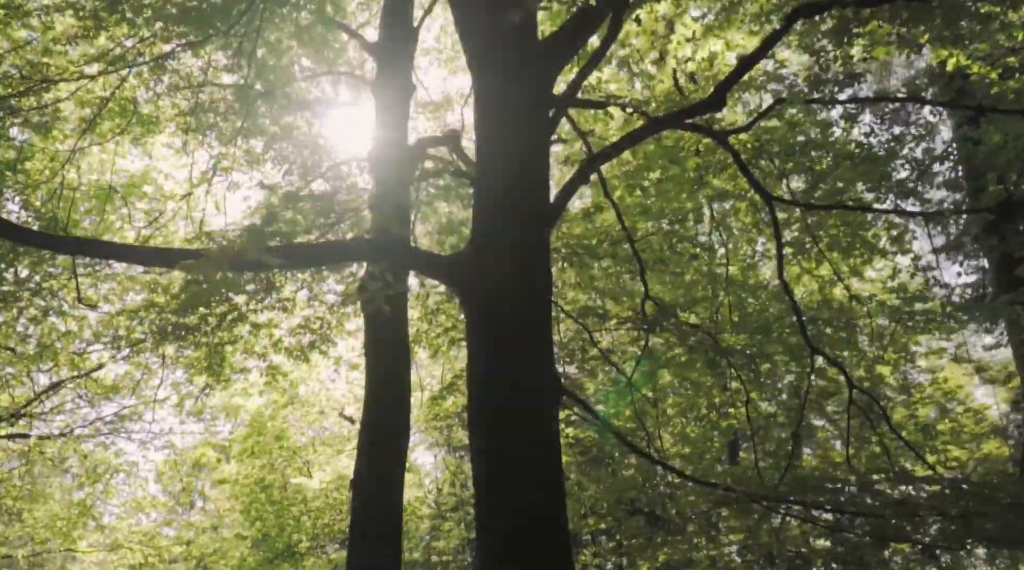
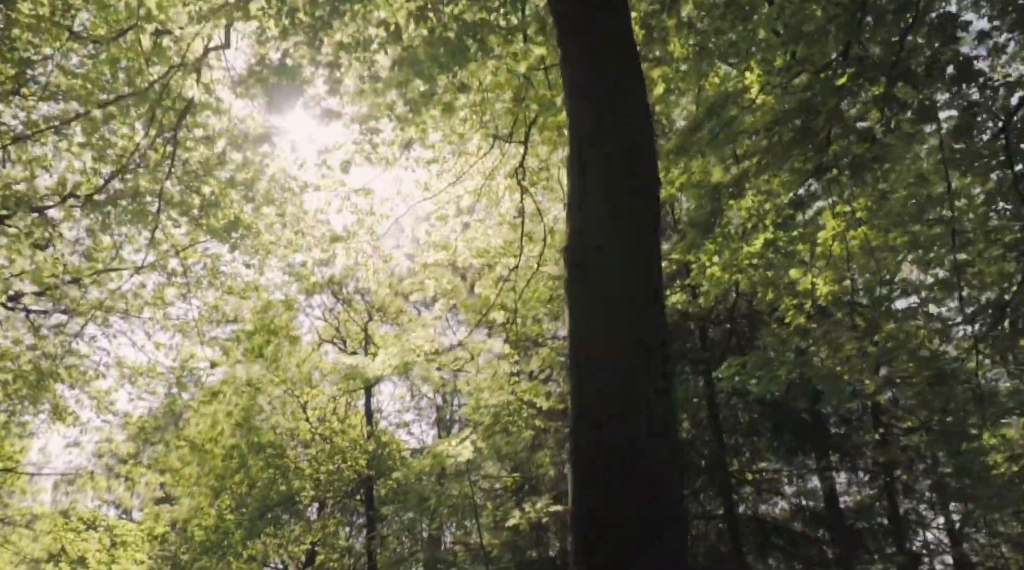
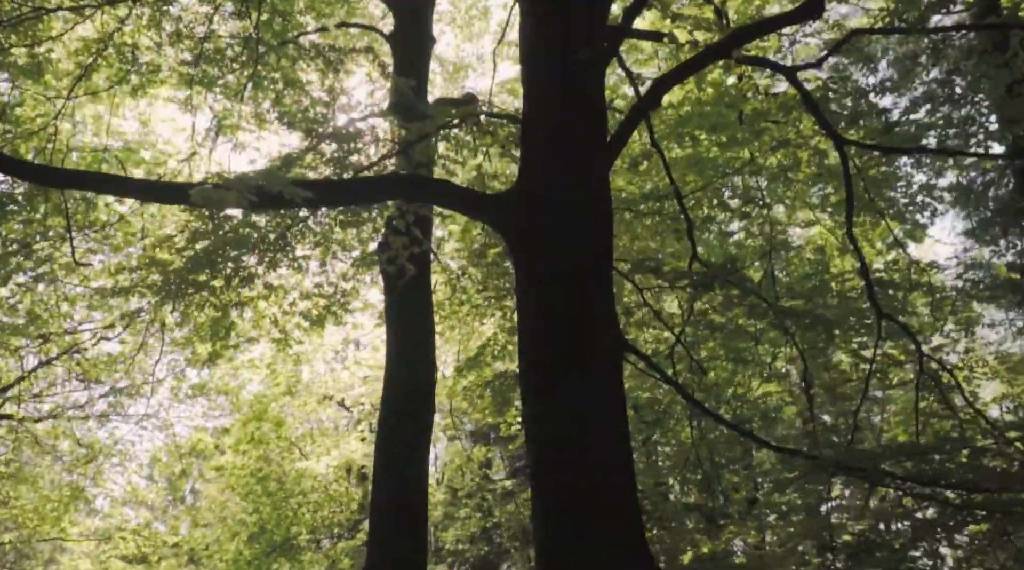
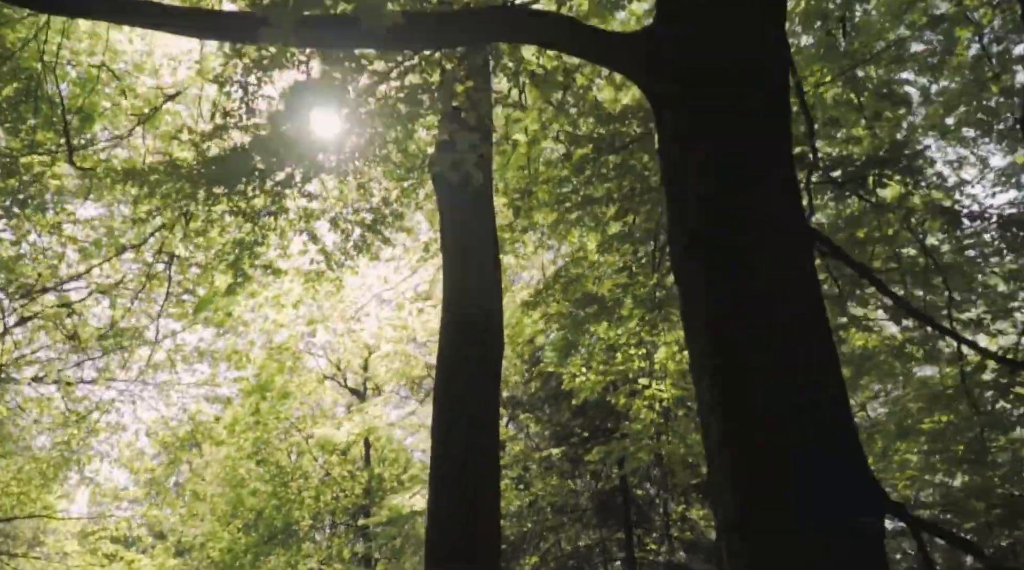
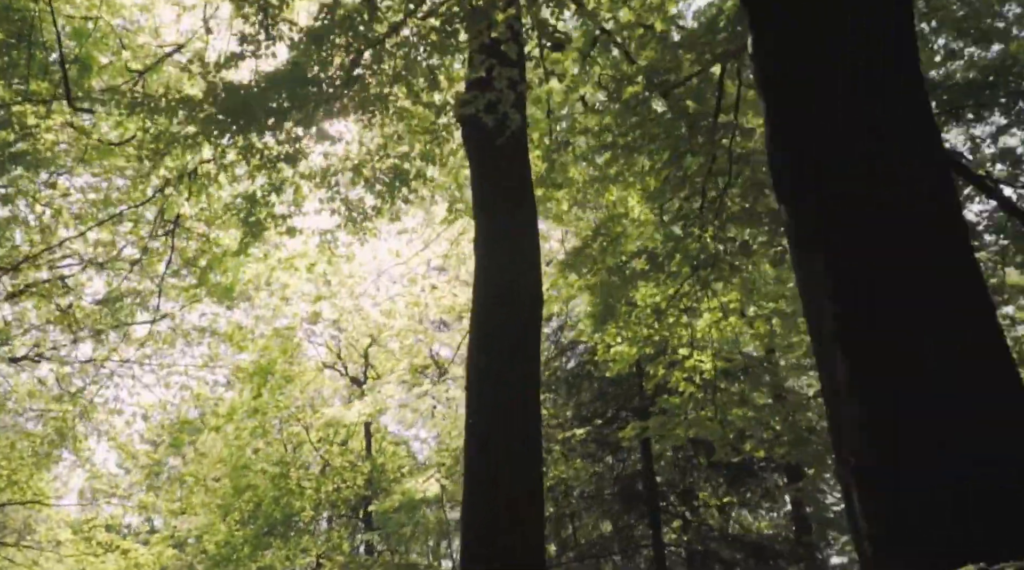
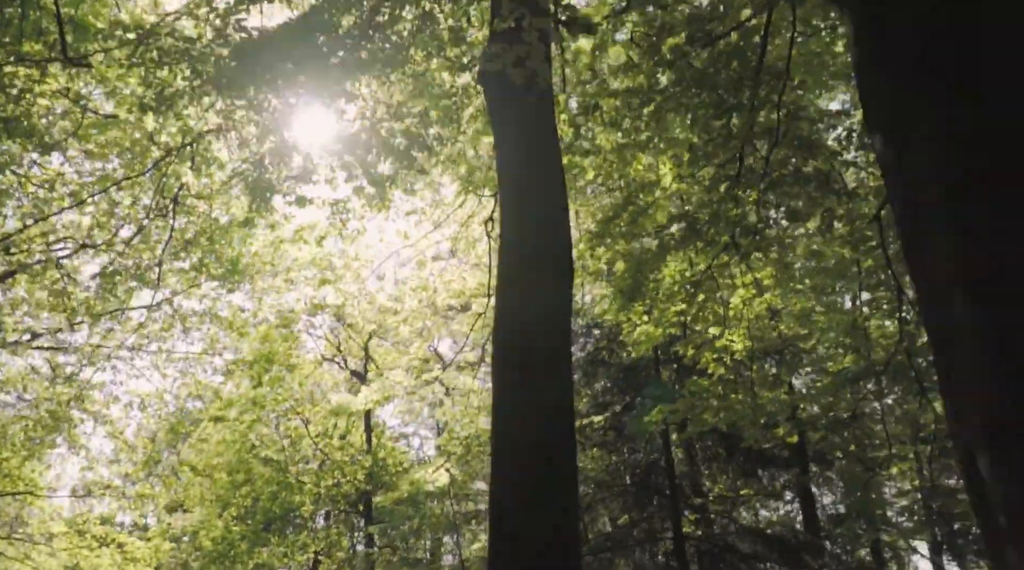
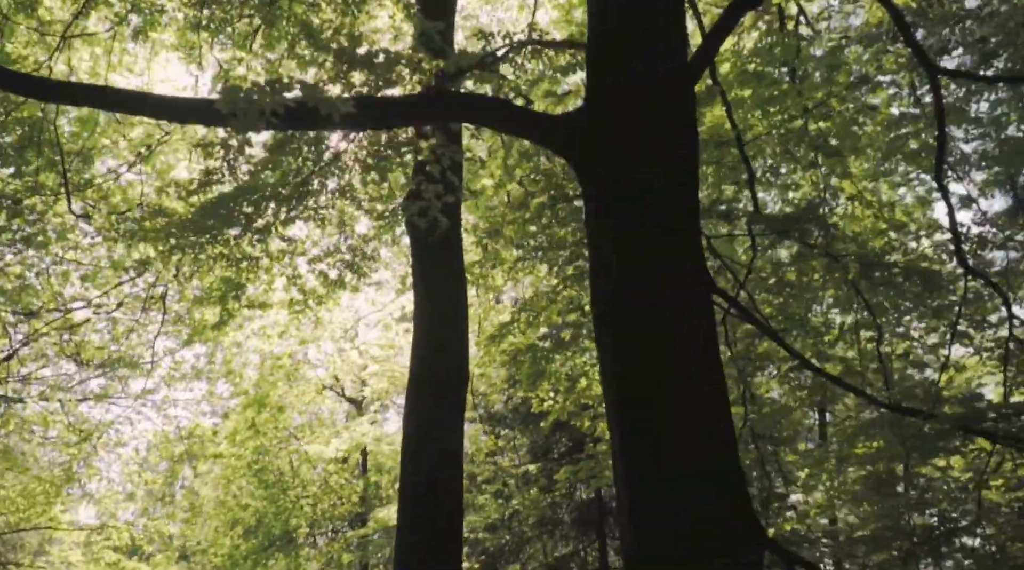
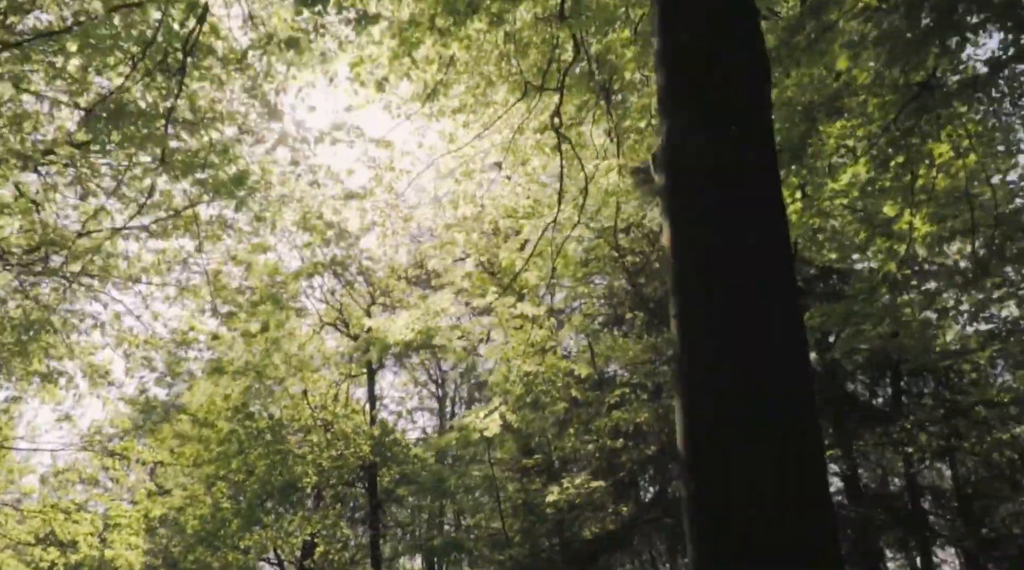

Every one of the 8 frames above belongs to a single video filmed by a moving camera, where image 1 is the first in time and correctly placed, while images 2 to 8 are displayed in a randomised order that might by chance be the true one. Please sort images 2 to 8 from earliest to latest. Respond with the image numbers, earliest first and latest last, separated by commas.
3, 7, 4, 5, 6, 2, 8
